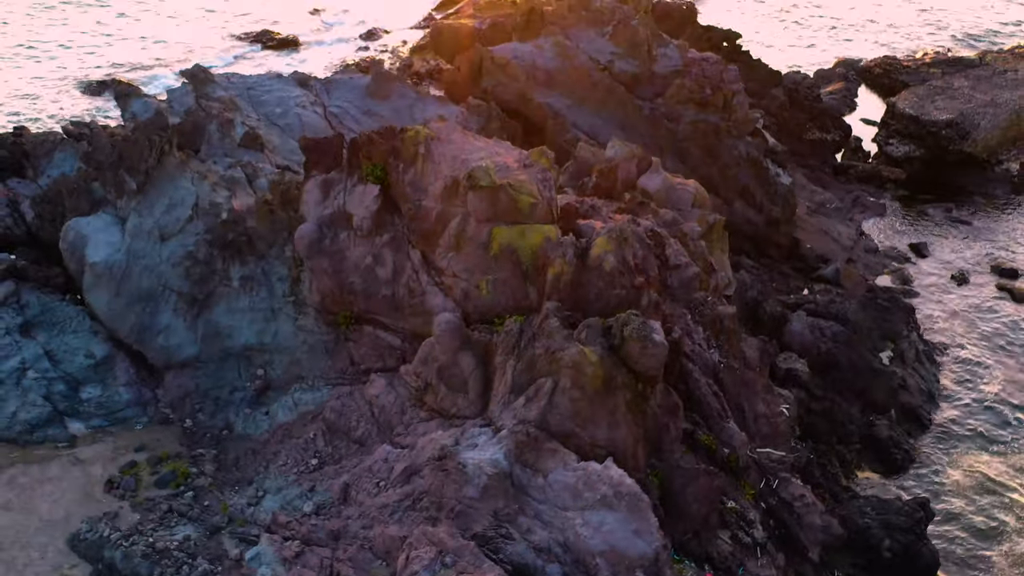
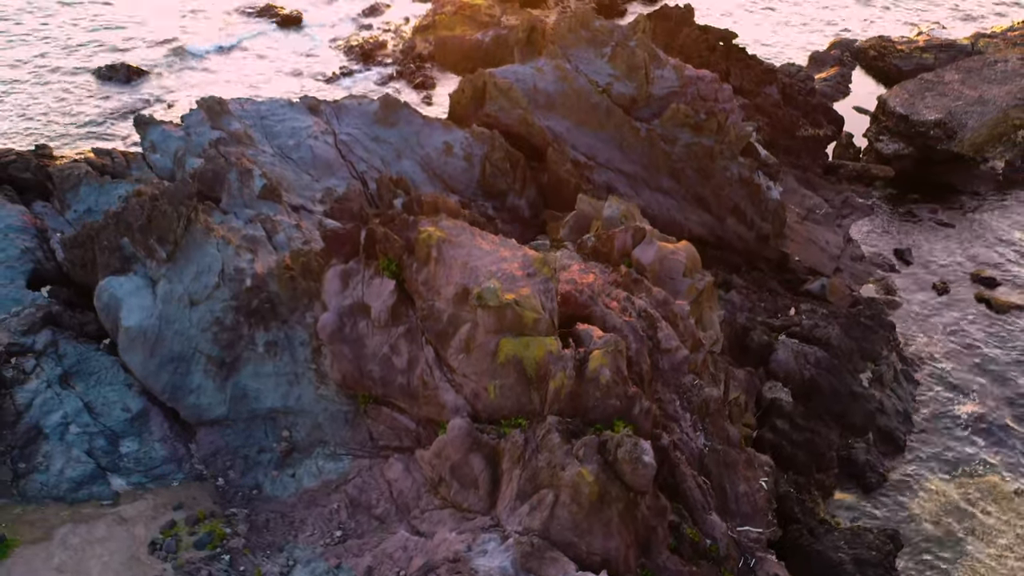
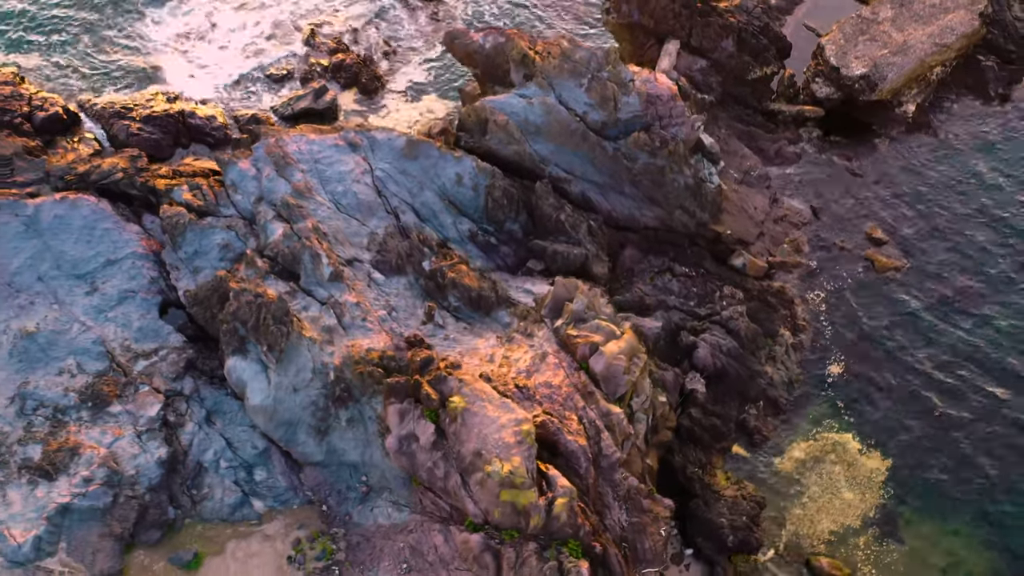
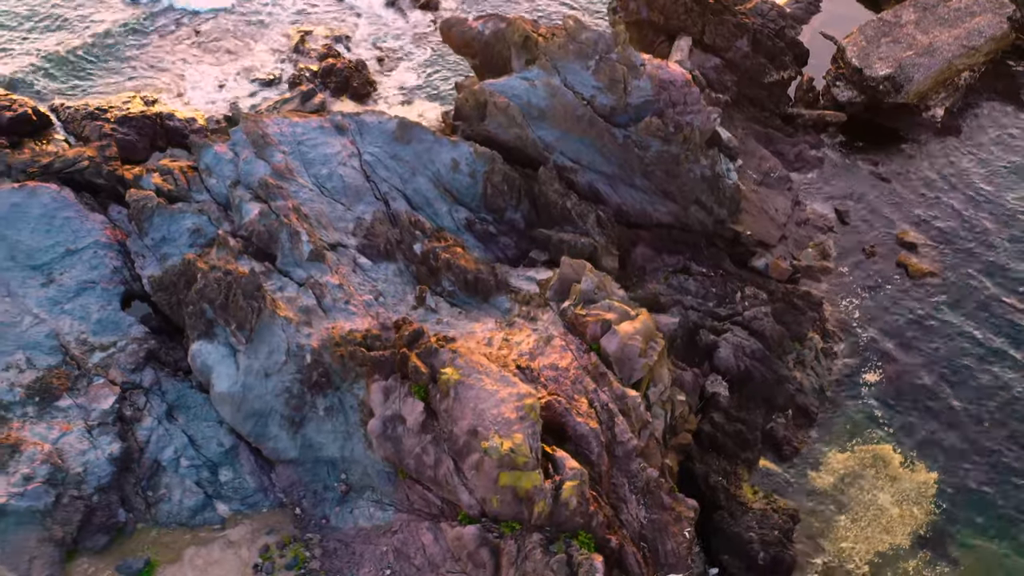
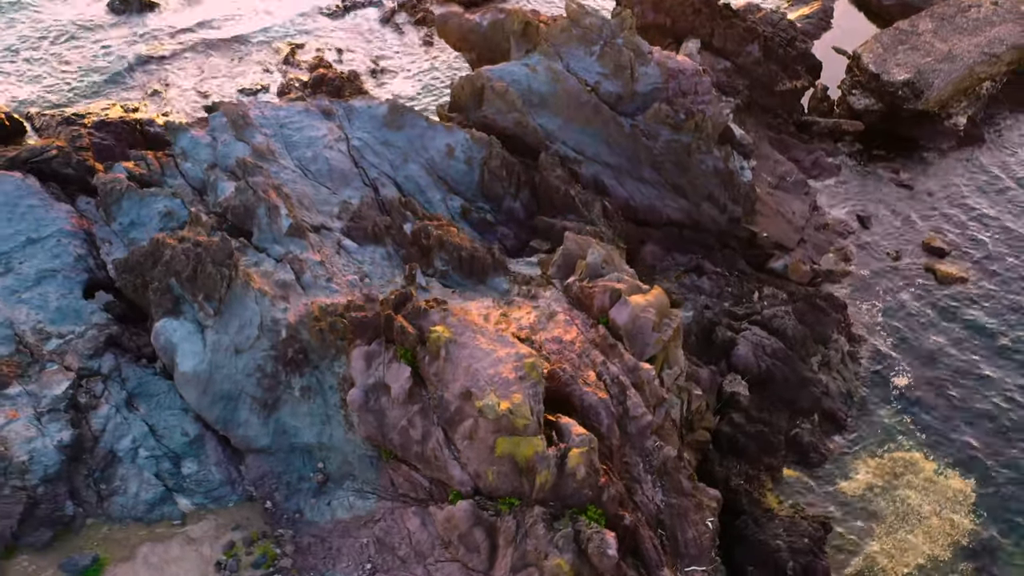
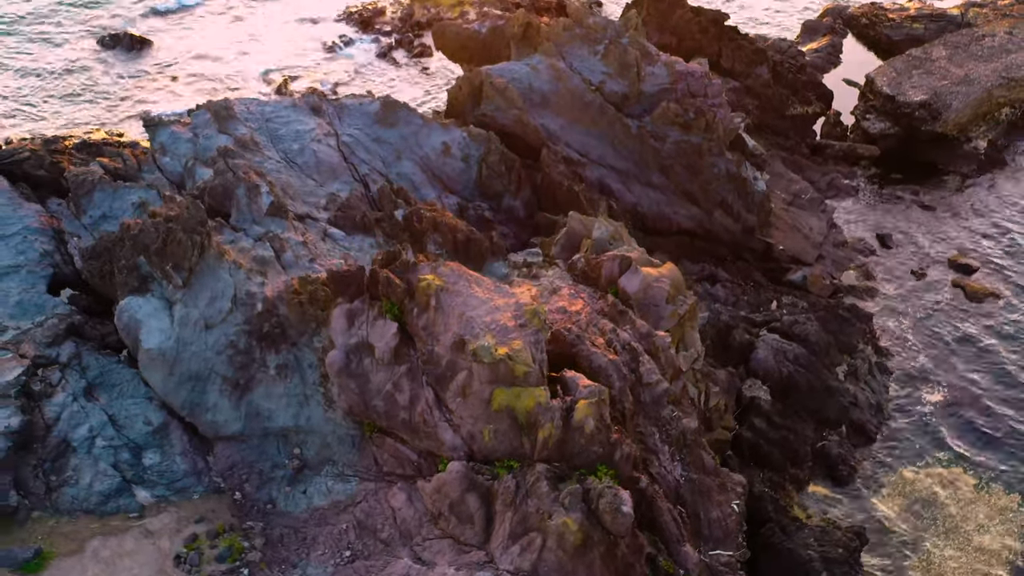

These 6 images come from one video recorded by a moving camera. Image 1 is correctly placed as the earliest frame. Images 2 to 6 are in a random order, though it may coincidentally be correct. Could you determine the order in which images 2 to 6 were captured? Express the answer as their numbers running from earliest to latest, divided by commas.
2, 6, 5, 4, 3
